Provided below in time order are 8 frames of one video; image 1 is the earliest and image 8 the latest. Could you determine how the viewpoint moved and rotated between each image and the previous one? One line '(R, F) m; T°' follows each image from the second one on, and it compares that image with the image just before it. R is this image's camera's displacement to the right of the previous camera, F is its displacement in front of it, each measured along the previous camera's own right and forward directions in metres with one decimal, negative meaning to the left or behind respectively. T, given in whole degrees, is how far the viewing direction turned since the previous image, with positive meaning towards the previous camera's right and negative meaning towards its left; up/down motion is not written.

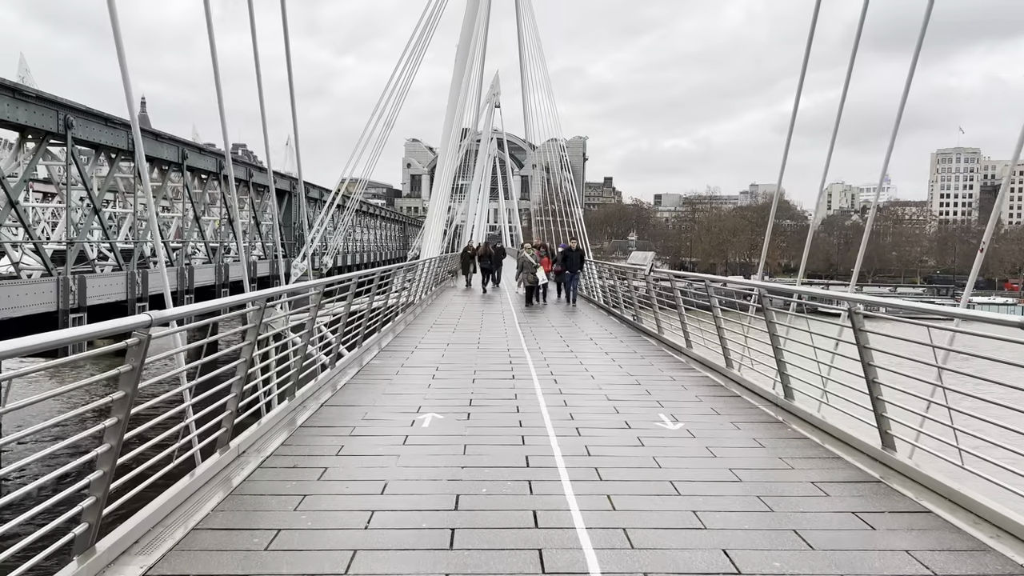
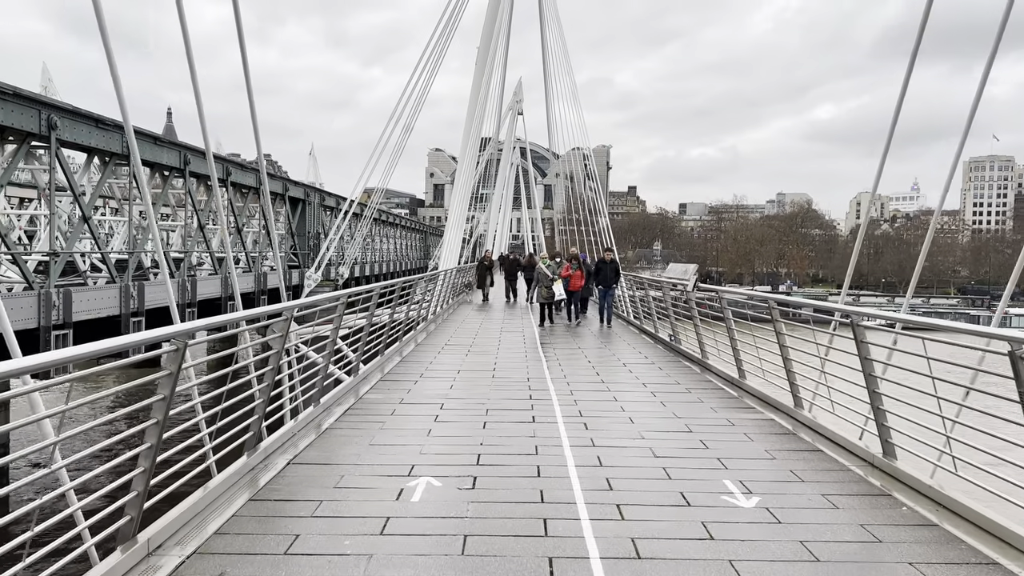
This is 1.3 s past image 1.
(0.0, +0.5) m; -2°
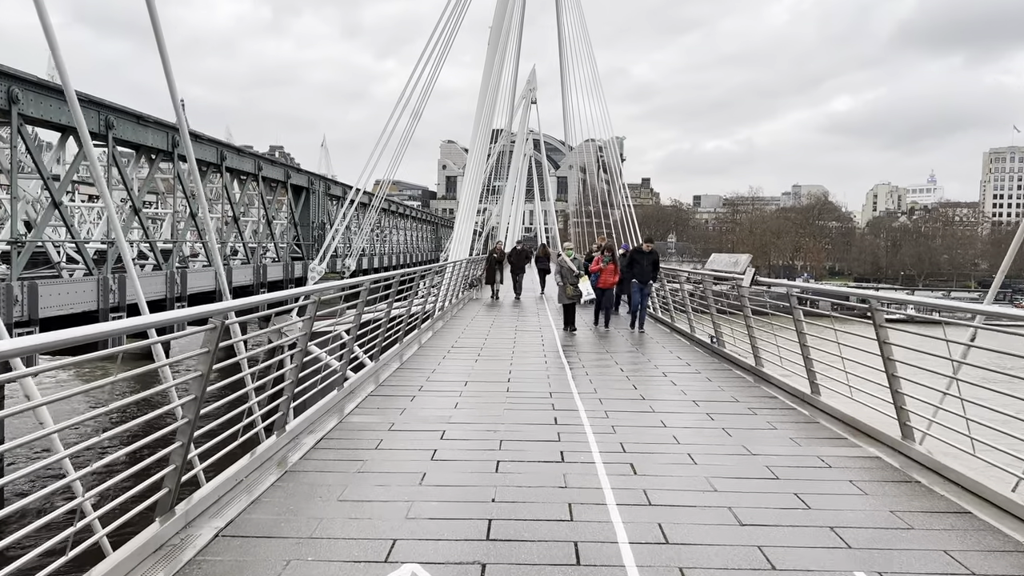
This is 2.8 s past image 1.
(0.0, +0.6) m; -1°
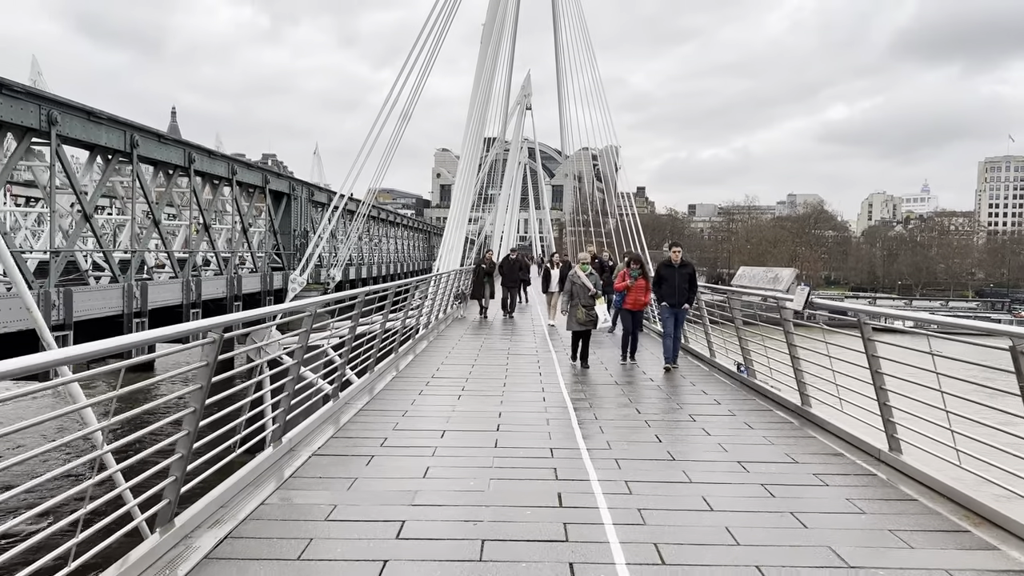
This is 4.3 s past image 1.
(0.0, +0.6) m; 0°
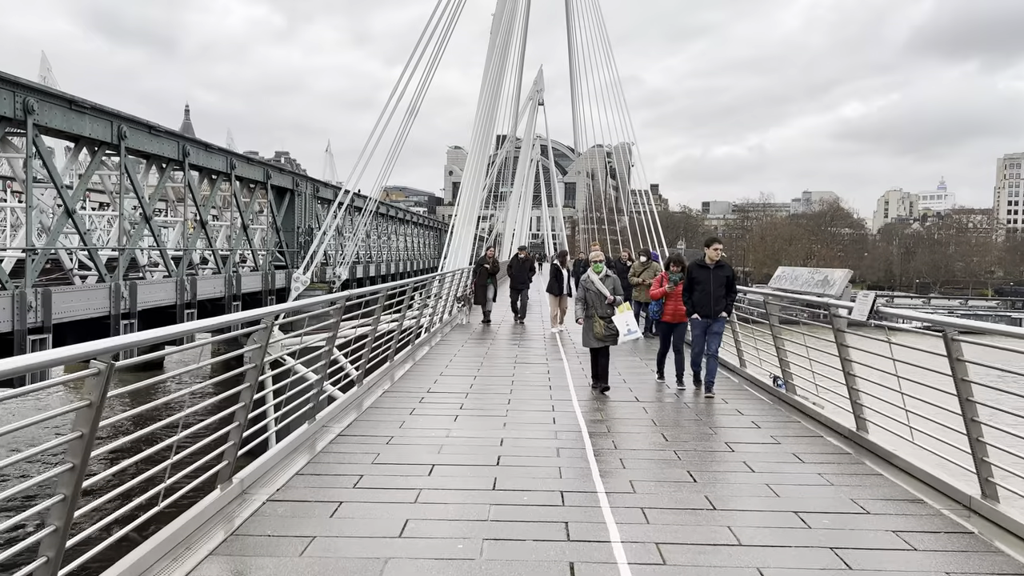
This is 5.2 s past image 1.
(0.0, +0.4) m; -1°
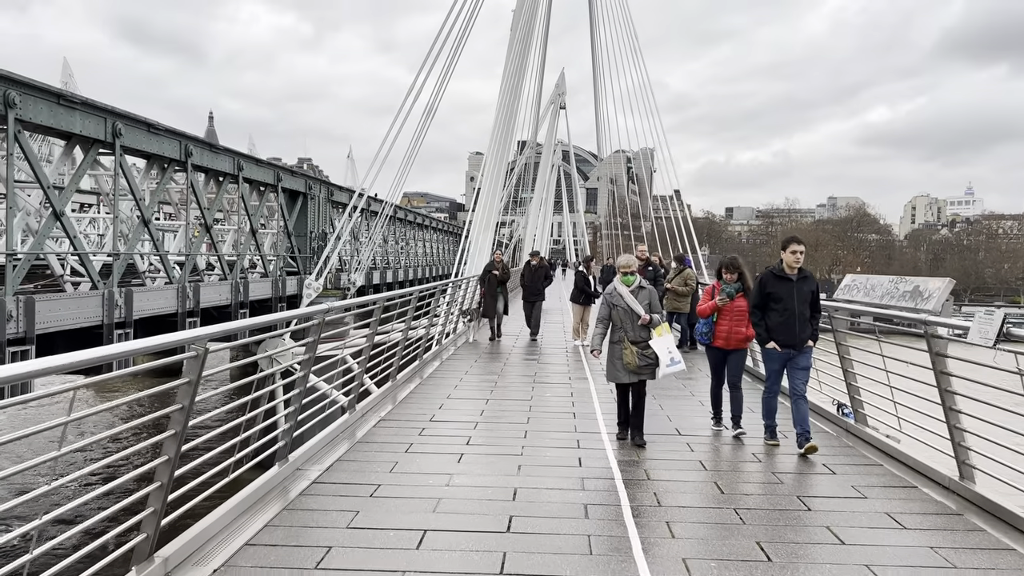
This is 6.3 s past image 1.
(0.0, +0.4) m; -2°
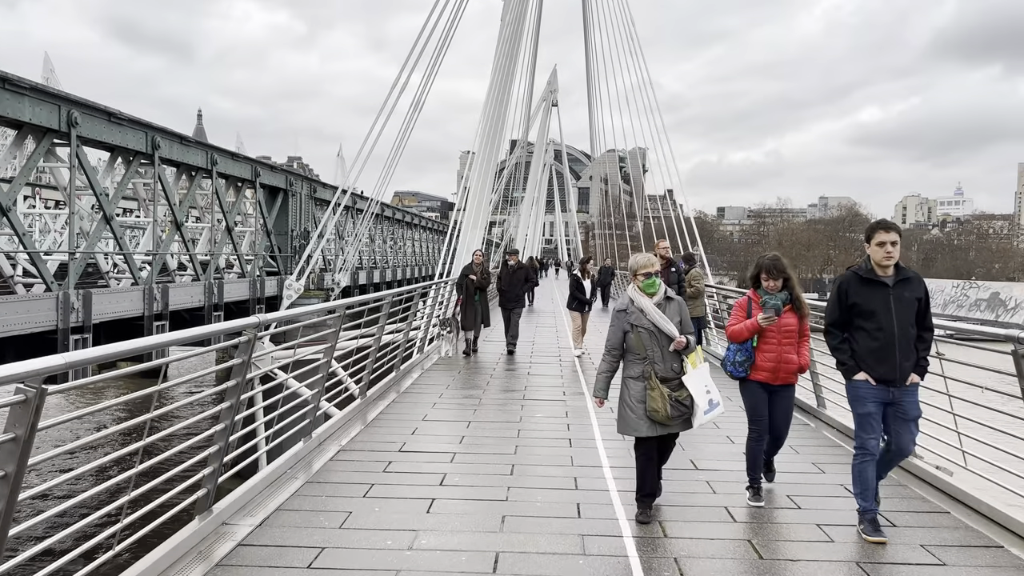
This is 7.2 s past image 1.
(0.0, +0.4) m; +1°
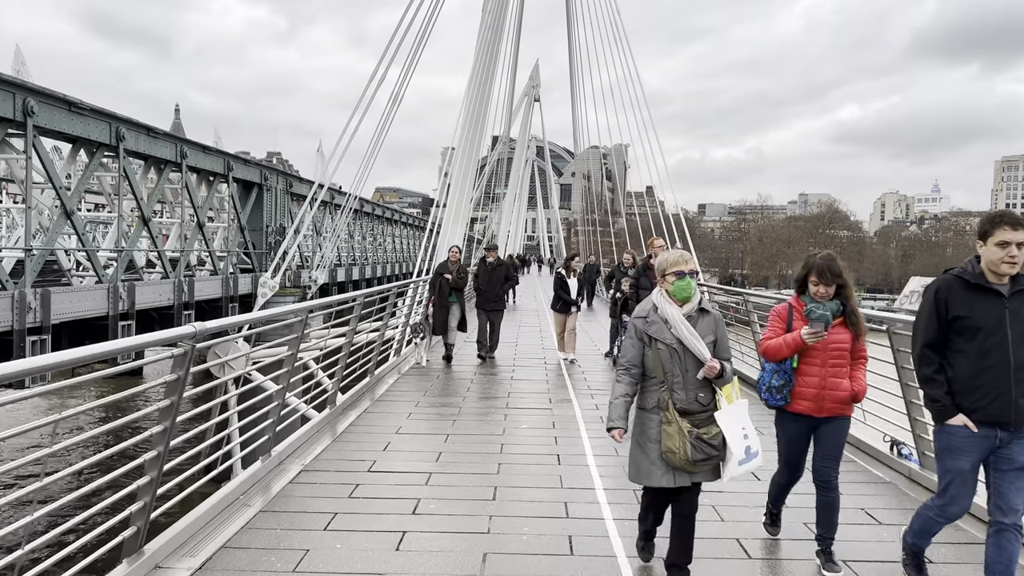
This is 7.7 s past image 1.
(0.0, +0.2) m; +1°
